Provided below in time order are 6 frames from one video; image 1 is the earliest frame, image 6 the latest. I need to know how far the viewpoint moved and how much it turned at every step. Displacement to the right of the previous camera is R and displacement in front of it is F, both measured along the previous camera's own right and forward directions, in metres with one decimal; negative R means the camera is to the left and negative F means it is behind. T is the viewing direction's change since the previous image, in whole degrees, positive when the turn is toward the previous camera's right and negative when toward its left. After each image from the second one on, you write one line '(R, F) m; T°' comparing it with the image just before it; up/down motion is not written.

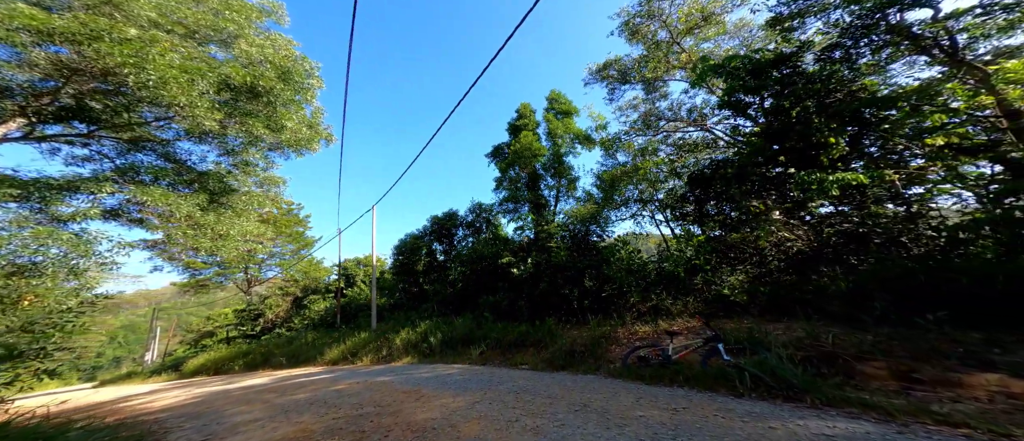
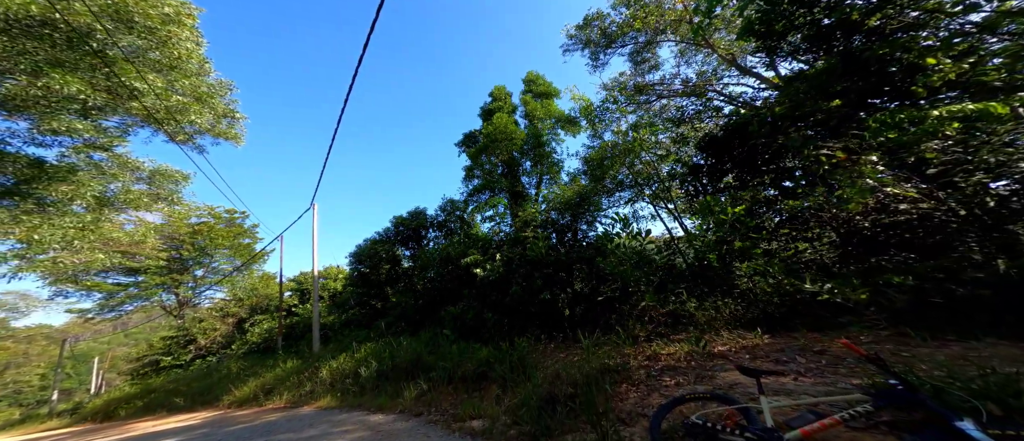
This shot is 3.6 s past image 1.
(+0.6, +2.5) m; +2°
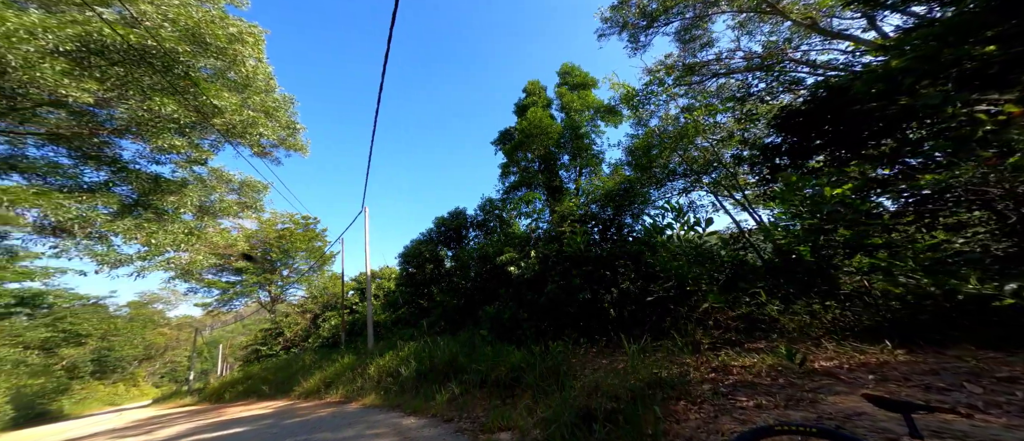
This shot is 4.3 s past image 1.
(+0.3, +0.6) m; -11°
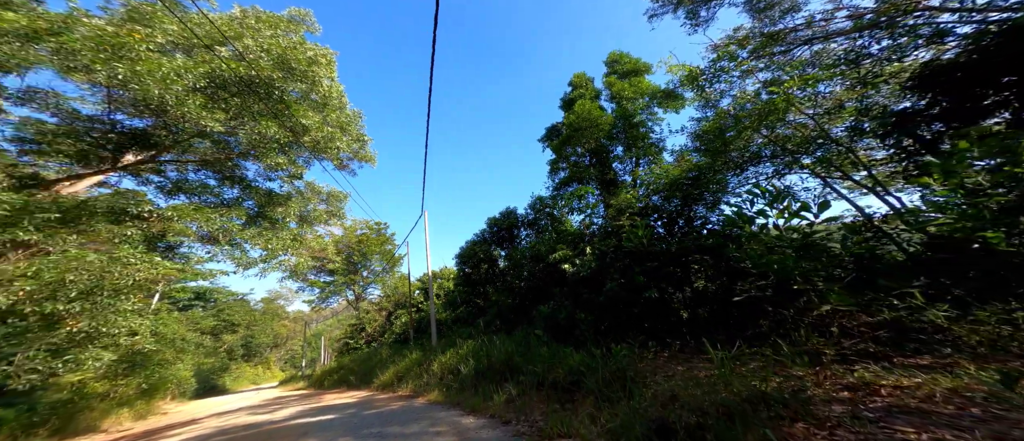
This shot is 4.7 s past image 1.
(0.0, +0.2) m; -10°
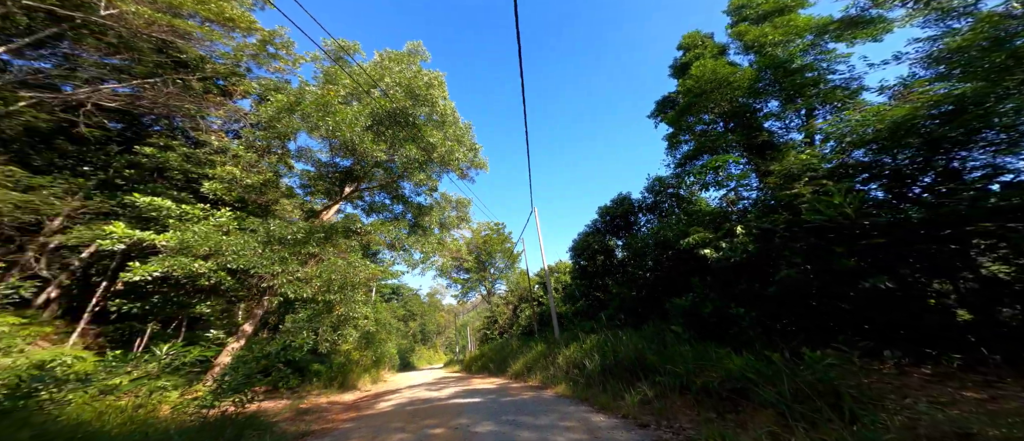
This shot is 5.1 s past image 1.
(-0.1, +0.1) m; -18°
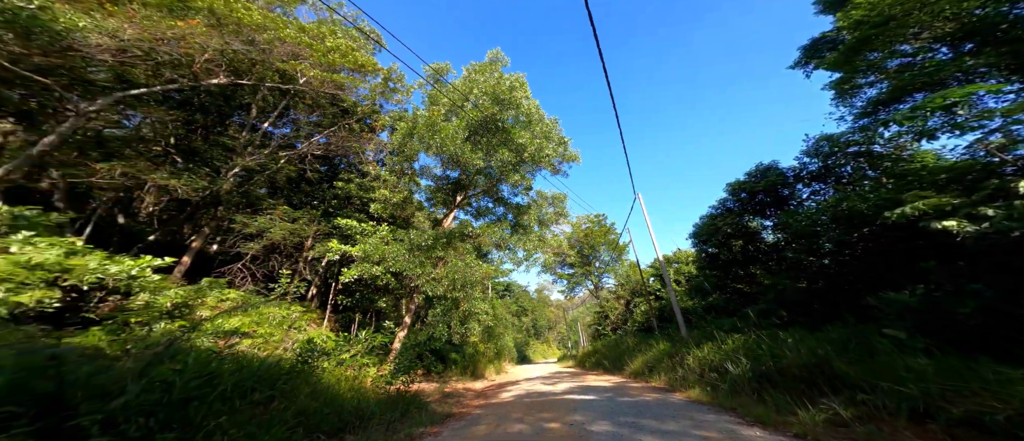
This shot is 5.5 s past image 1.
(-0.2, +0.1) m; -17°
